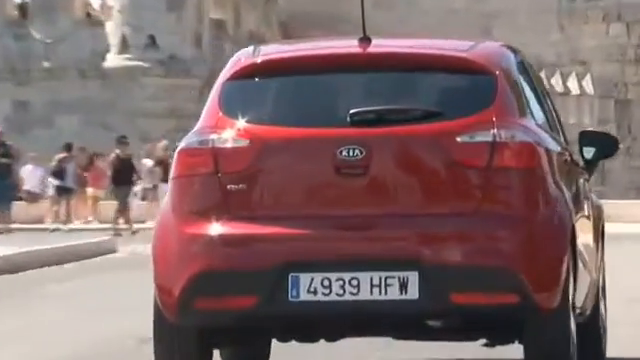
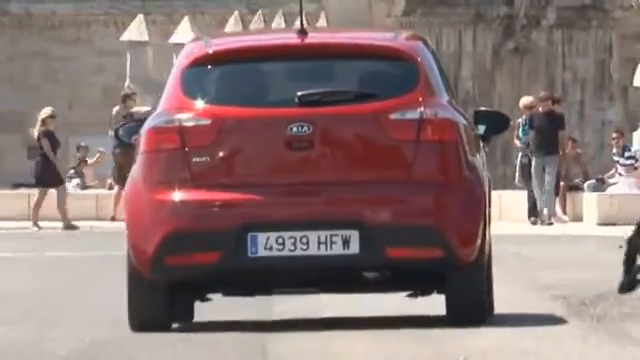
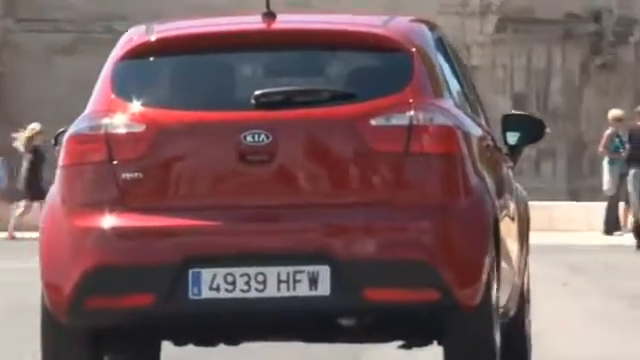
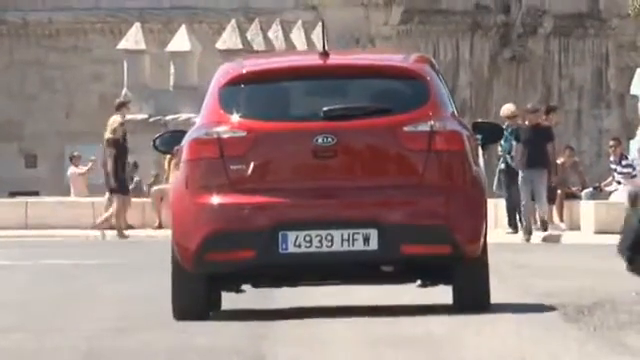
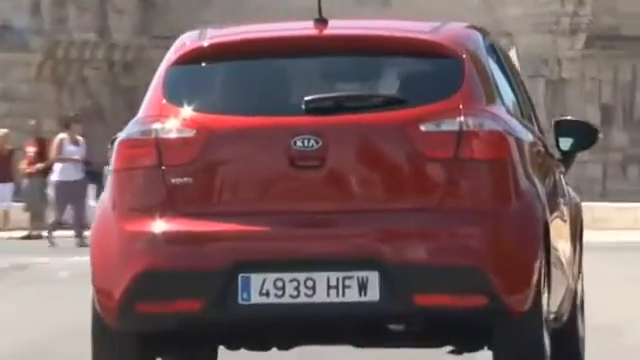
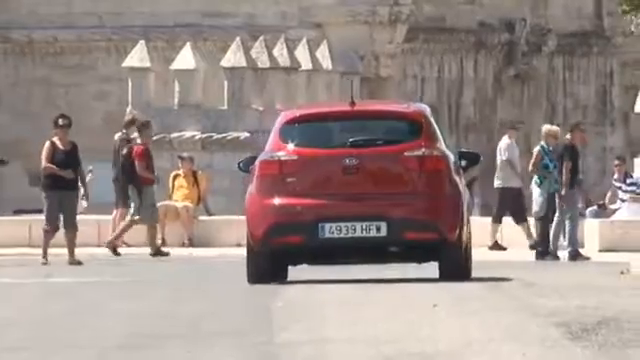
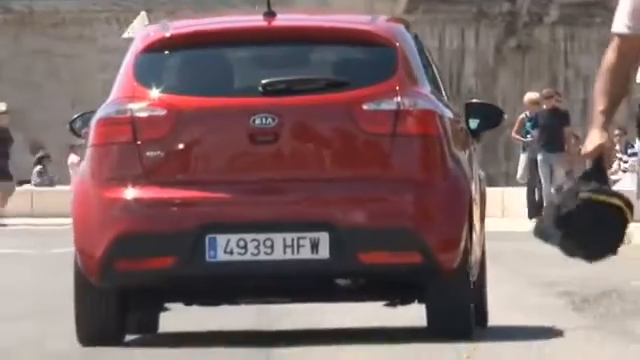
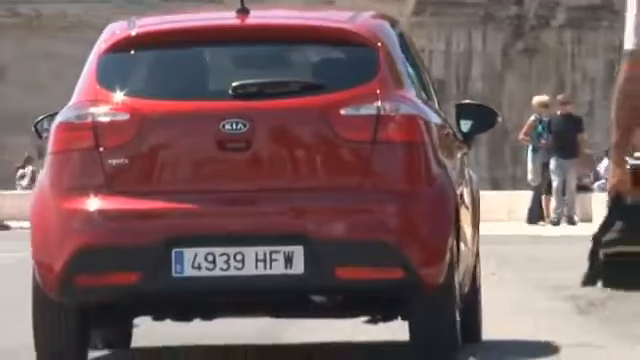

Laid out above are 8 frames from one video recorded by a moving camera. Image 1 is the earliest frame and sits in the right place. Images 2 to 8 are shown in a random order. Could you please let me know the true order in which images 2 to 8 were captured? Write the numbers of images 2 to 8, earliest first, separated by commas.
5, 3, 8, 7, 2, 4, 6
